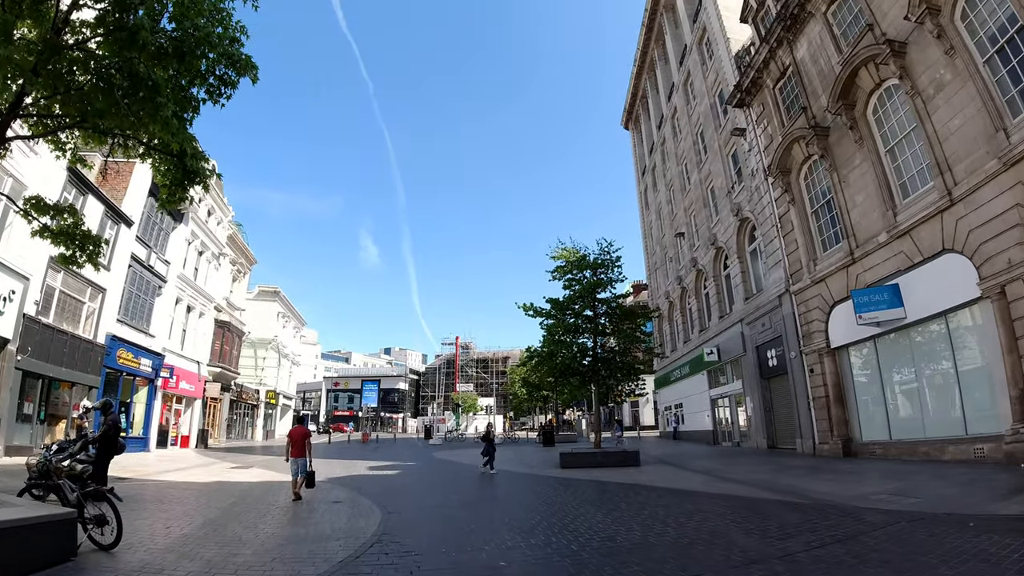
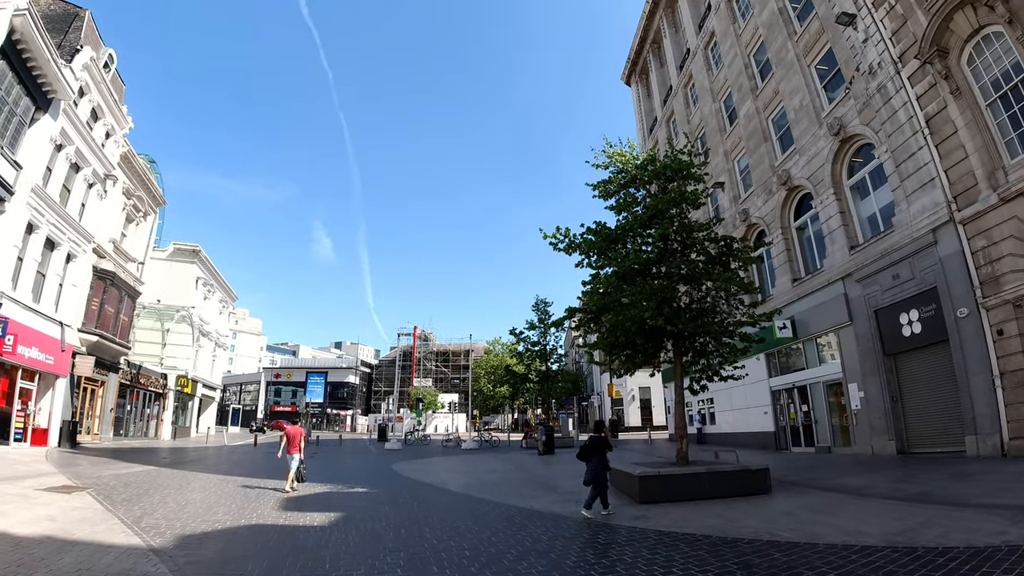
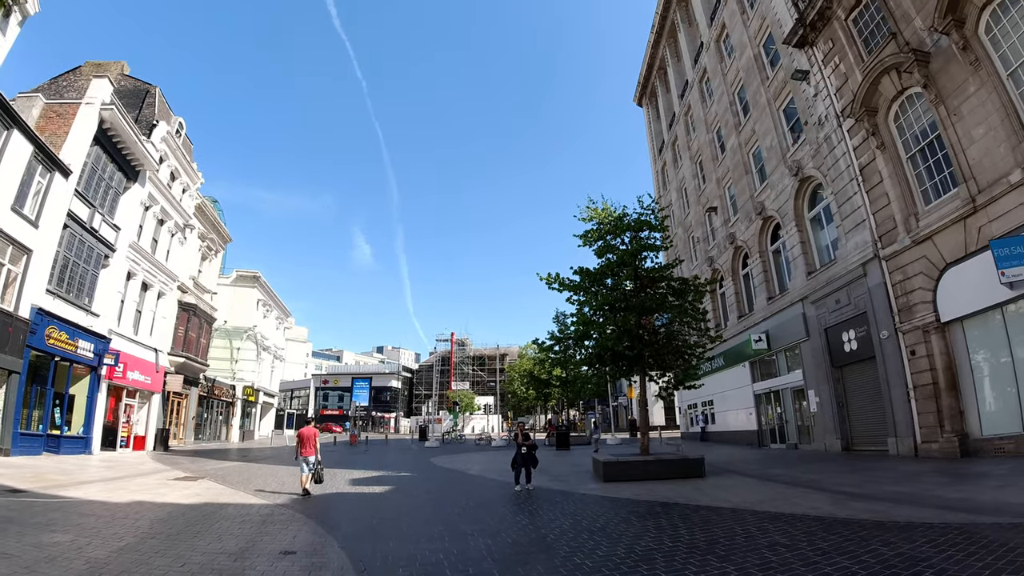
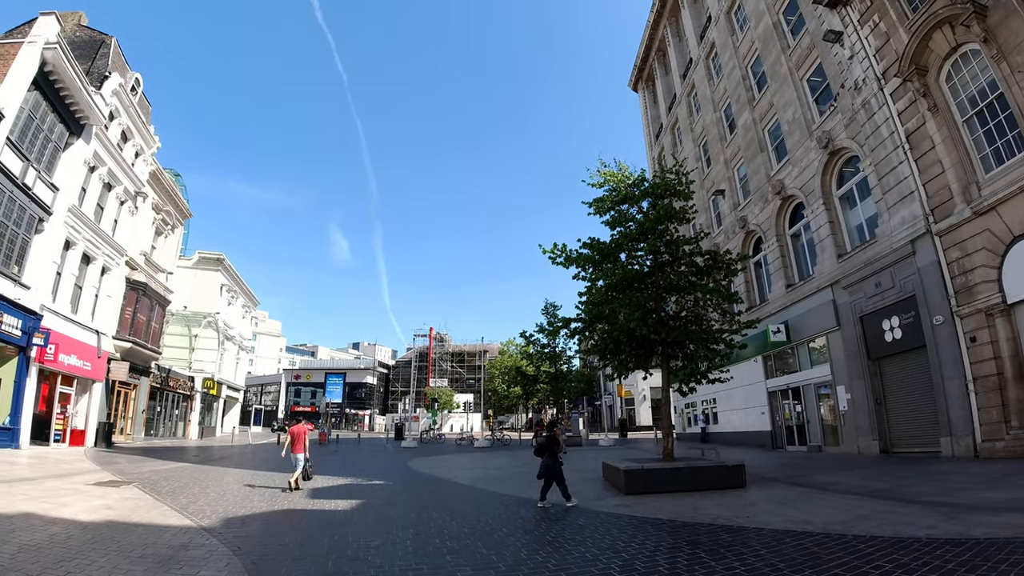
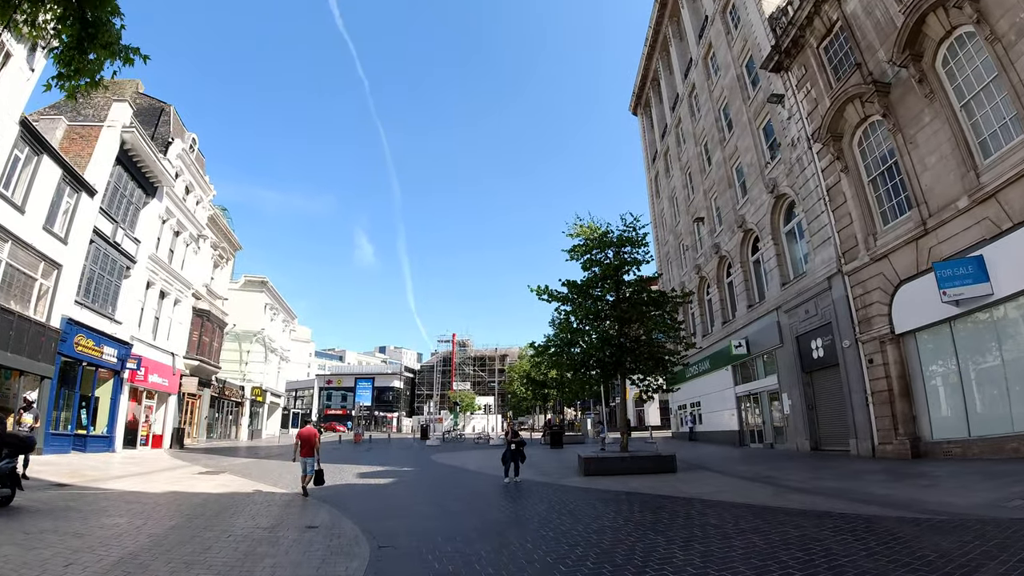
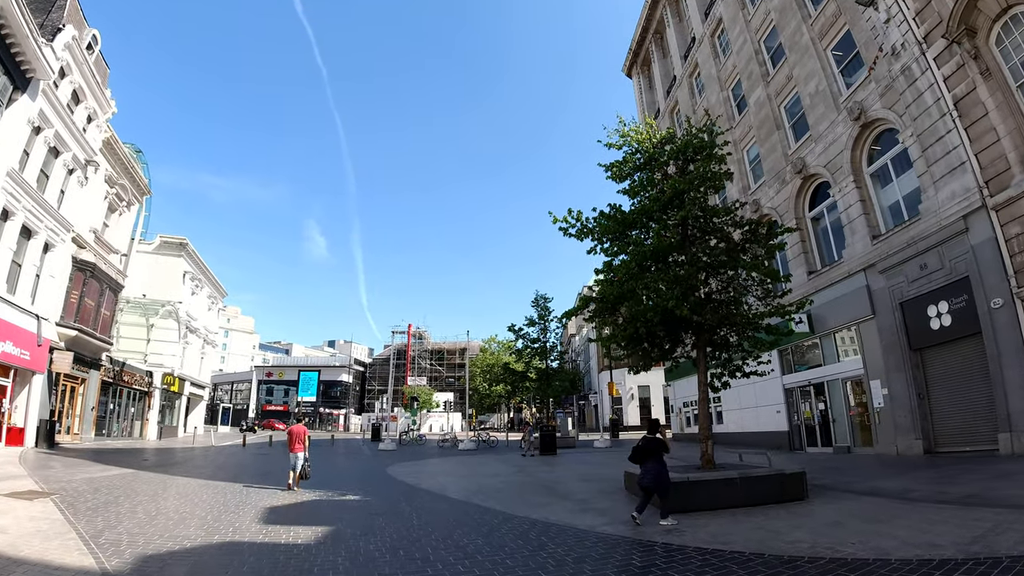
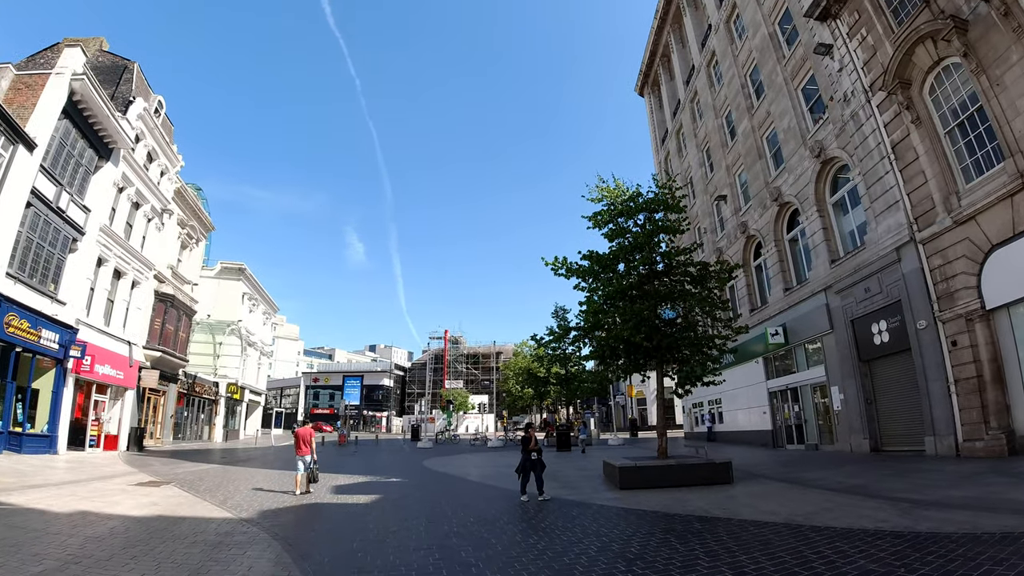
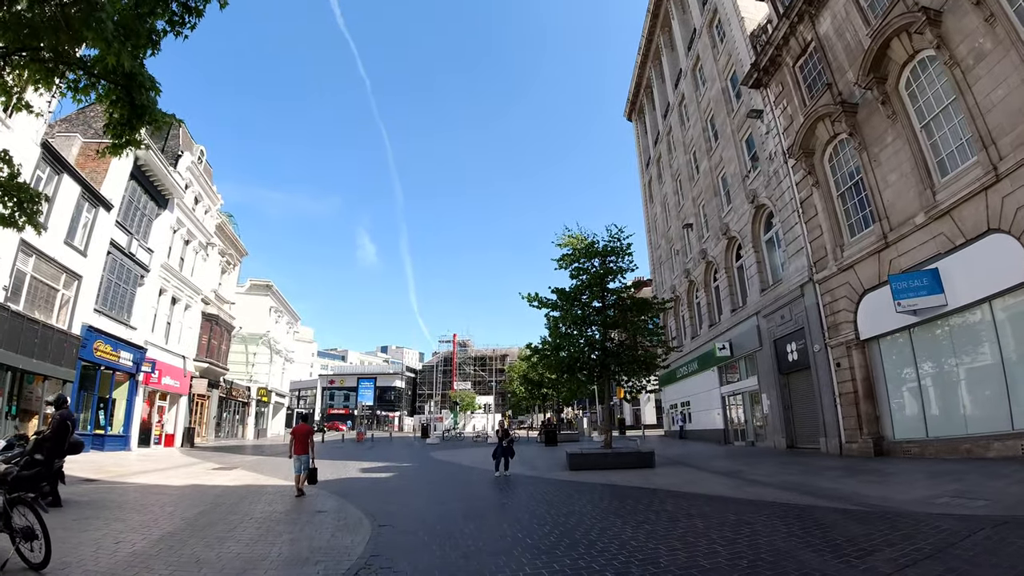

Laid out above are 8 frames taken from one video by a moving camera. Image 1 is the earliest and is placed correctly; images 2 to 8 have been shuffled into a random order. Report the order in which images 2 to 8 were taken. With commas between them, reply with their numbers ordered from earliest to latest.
8, 5, 3, 7, 4, 2, 6
